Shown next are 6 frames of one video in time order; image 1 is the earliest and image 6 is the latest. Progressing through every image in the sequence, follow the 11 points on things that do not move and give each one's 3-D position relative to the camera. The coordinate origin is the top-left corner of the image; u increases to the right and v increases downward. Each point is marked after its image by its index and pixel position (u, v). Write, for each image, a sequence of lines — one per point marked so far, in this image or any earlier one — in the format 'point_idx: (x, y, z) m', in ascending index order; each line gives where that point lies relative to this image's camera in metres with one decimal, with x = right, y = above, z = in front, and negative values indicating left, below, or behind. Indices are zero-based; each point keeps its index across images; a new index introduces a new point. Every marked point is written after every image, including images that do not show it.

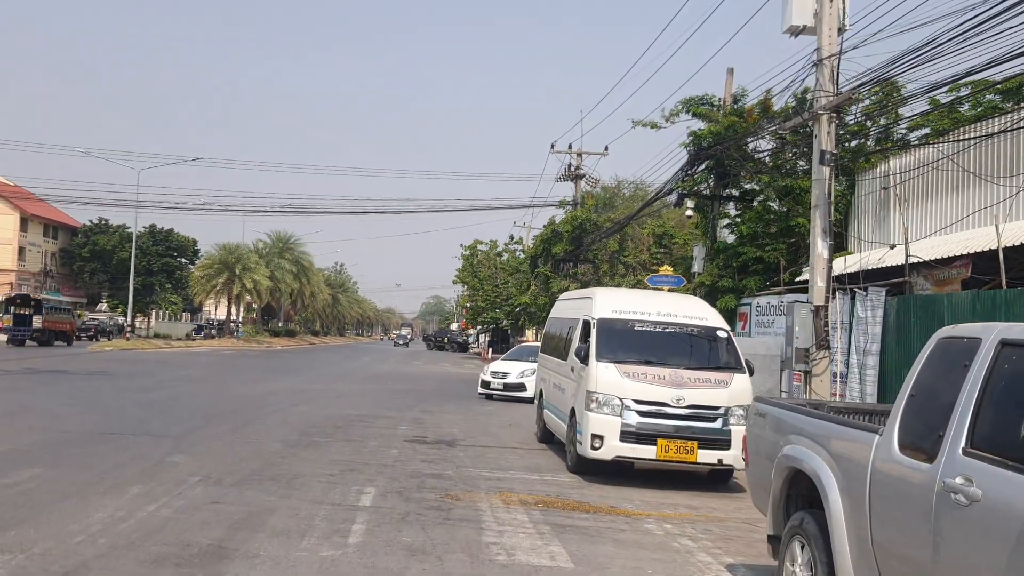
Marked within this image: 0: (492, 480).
0: (-0.2, -1.9, +9.8) m
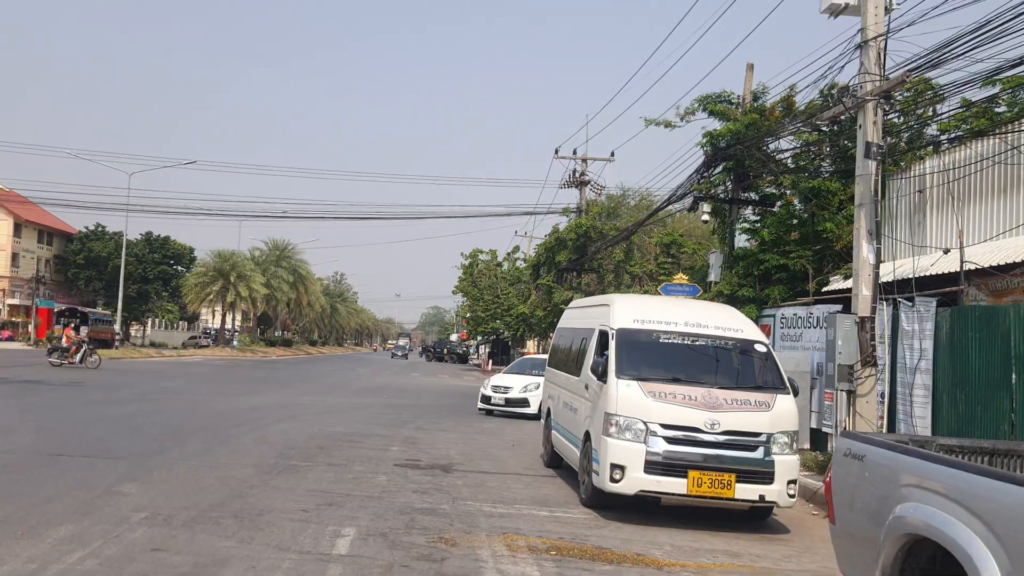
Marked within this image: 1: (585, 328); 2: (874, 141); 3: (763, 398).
0: (-0.1, -1.9, +8.3) m
1: (+0.8, -0.4, +10.9) m
2: (+4.1, +1.7, +11.2) m
3: (+2.2, -1.0, +8.8) m
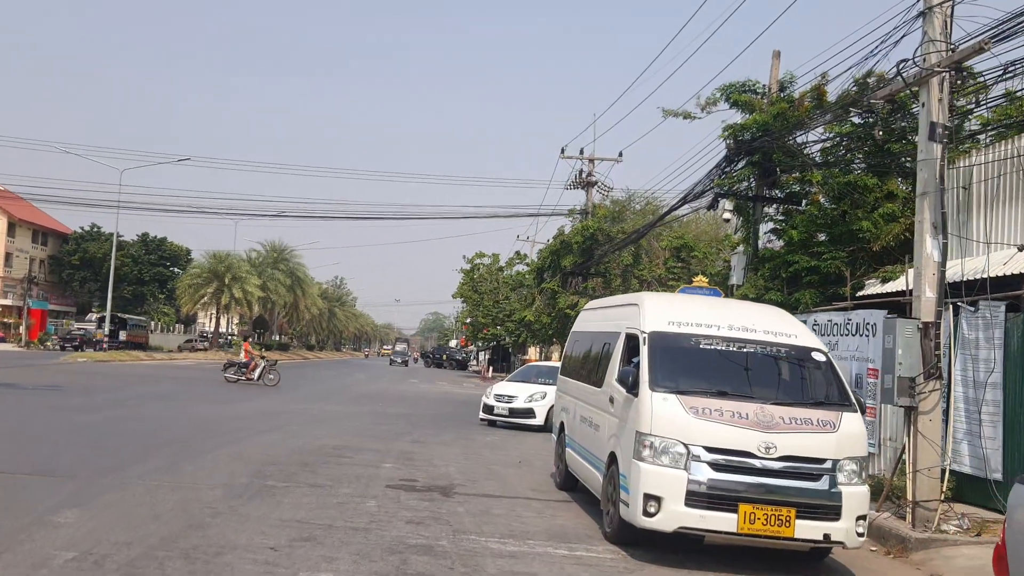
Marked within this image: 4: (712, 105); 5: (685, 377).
0: (-0.1, -1.9, +6.9) m
1: (+0.9, -0.4, +9.5) m
2: (+4.2, +1.6, +9.8) m
3: (+2.3, -1.0, +7.4) m
4: (+3.8, +3.4, +18.6) m
5: (+1.3, -0.7, +7.6) m
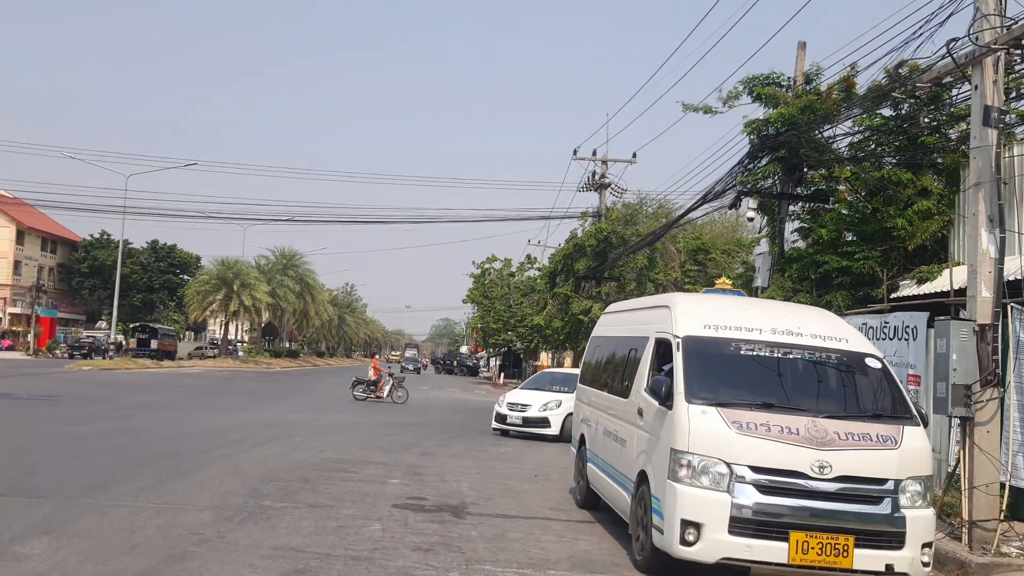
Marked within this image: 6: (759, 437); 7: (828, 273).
0: (+0.1, -1.9, +6.1) m
1: (+1.0, -0.4, +8.6) m
2: (+4.4, +1.7, +9.0) m
3: (+2.5, -0.9, +6.5) m
4: (+4.0, +3.4, +17.8) m
5: (+1.5, -0.7, +6.8) m
6: (+1.6, -0.9, +6.3) m
7: (+5.1, +0.2, +16.0) m
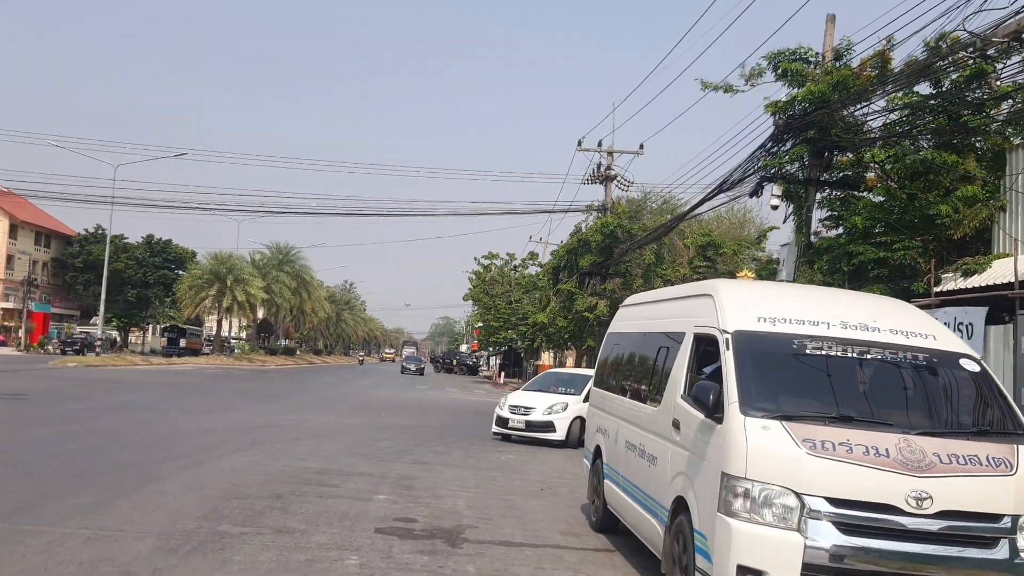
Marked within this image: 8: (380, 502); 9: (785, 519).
0: (+0.1, -1.8, +4.7) m
1: (+1.1, -0.3, +7.2) m
2: (+4.4, +1.7, +7.6) m
3: (+2.5, -0.8, +5.1) m
4: (+4.0, +3.5, +16.4) m
5: (+1.5, -0.6, +5.4) m
6: (+1.6, -0.8, +4.9) m
7: (+5.1, +0.3, +14.6) m
8: (-1.2, -2.0, +9.2) m
9: (+1.3, -1.1, +4.8) m
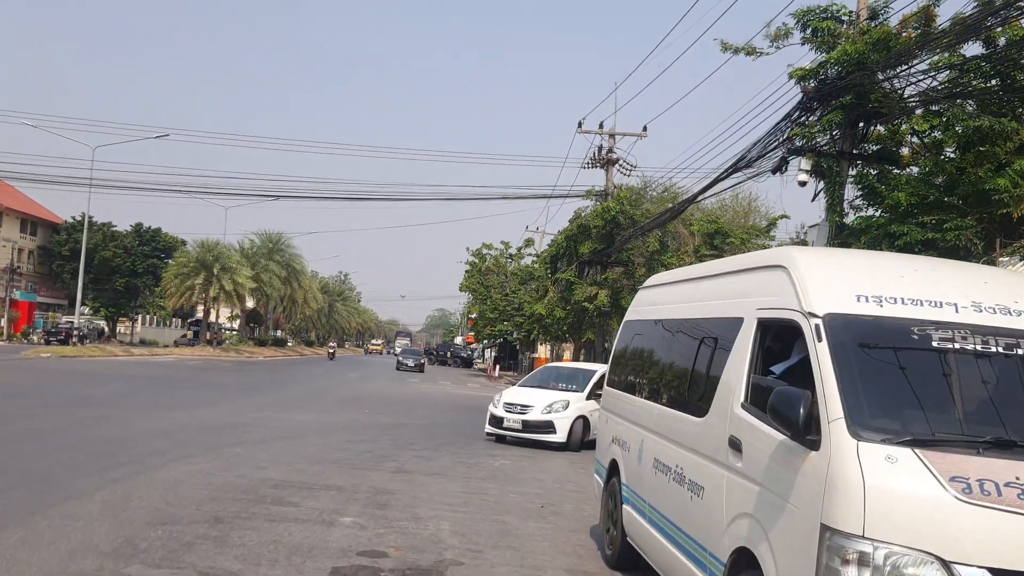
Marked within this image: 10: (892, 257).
0: (+0.1, -1.6, +3.0) m
1: (+1.1, -0.2, +5.5) m
2: (+4.4, +1.9, +5.9) m
3: (+2.5, -0.7, +3.4) m
4: (+4.0, +3.7, +14.7) m
5: (+1.5, -0.4, +3.7) m
6: (+1.6, -0.7, +3.2) m
7: (+5.1, +0.5, +12.9) m
8: (-1.3, -1.8, +7.5) m
9: (+1.3, -1.0, +3.1) m
10: (+1.8, +0.2, +4.6) m
